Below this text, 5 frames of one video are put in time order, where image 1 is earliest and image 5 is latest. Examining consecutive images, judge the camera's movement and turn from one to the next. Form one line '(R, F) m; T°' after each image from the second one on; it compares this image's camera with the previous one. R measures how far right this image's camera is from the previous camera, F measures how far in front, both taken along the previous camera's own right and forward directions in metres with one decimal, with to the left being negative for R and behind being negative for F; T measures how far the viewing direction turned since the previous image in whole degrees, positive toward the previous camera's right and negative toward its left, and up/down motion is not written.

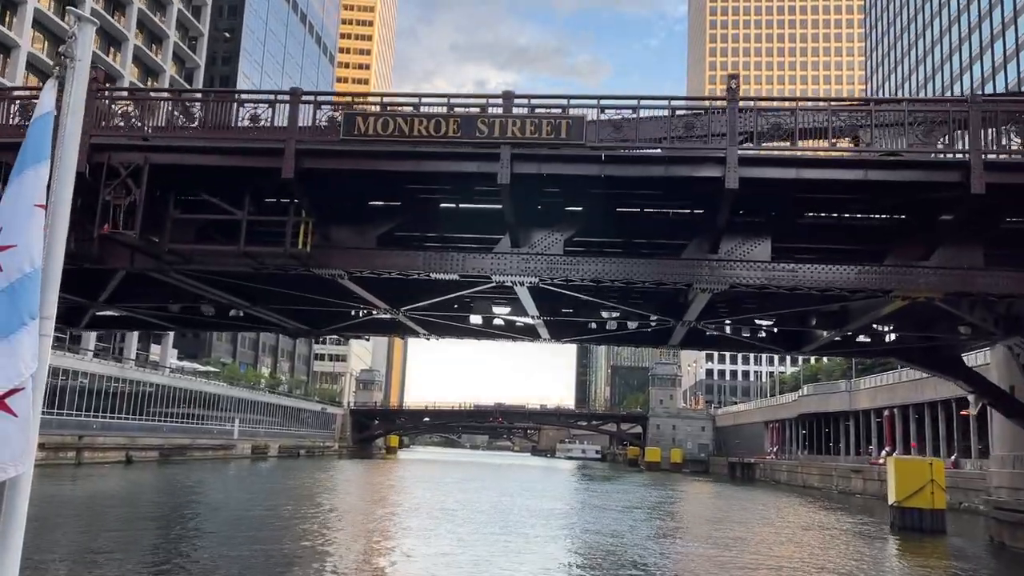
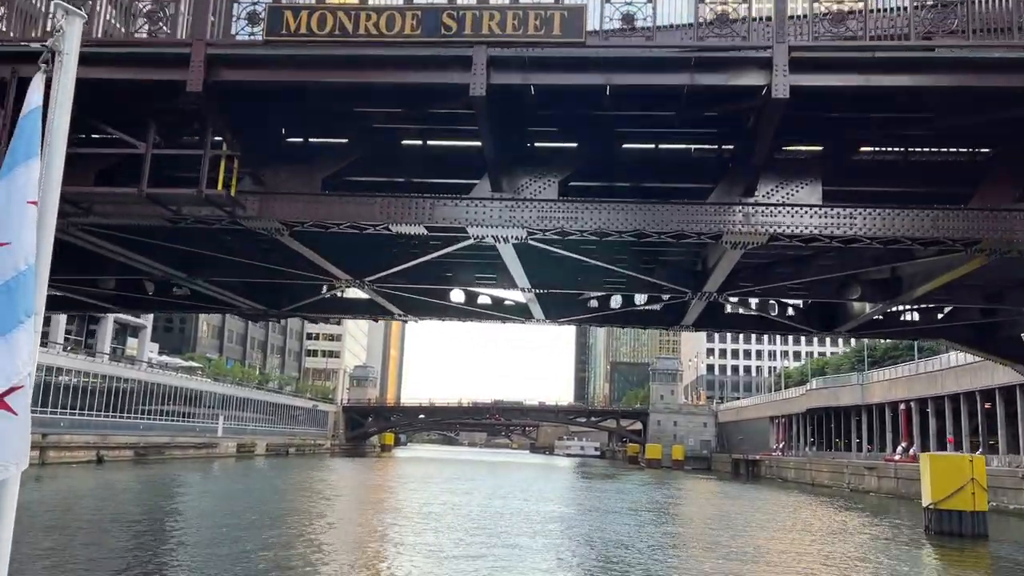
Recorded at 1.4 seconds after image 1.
(+0.3, +3.5) m; 0°
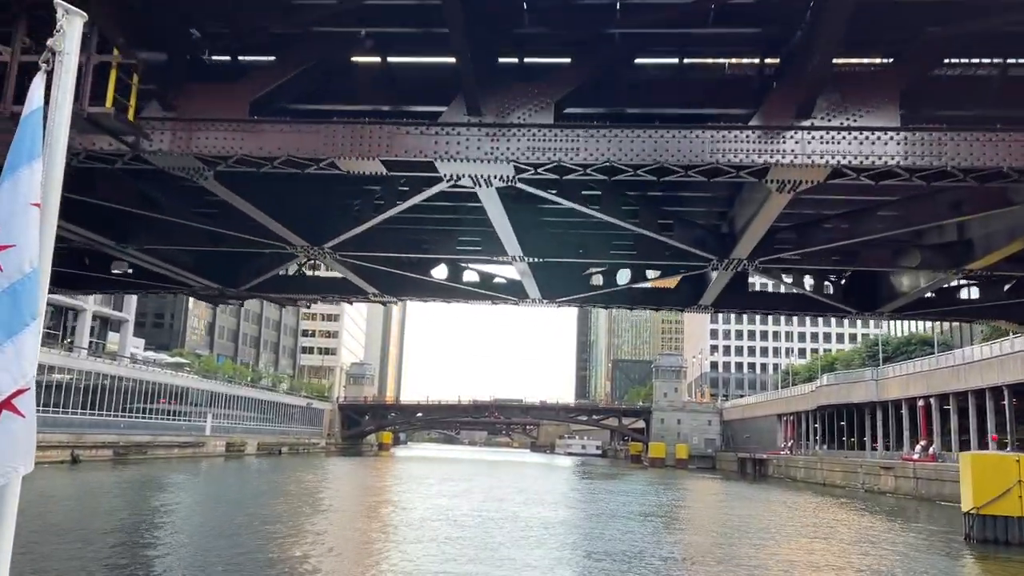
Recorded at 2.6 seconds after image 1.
(+0.2, +3.0) m; 0°
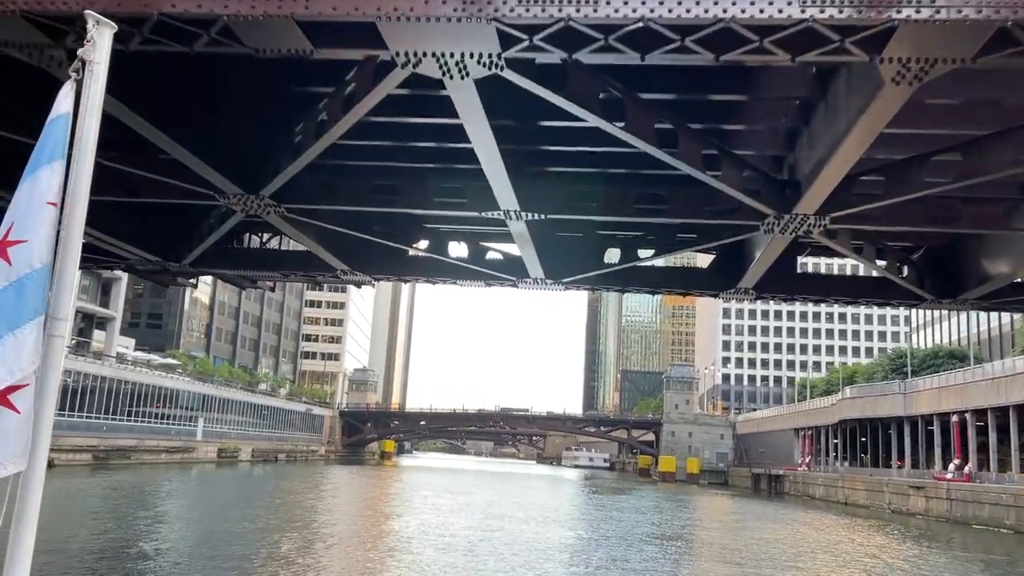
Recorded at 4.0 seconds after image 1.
(+0.2, +3.5) m; -1°
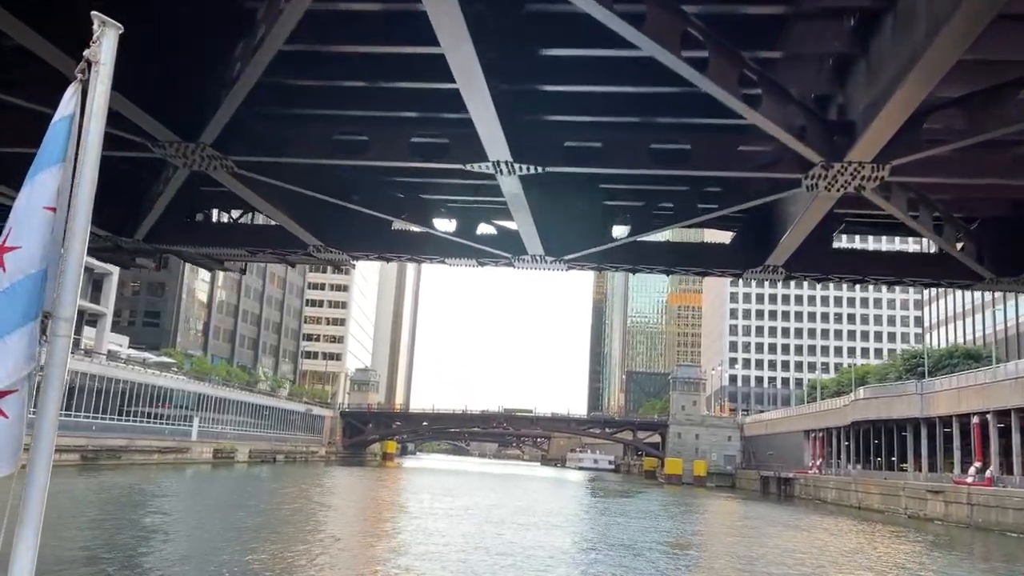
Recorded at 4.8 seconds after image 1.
(+0.2, +2.0) m; 0°
